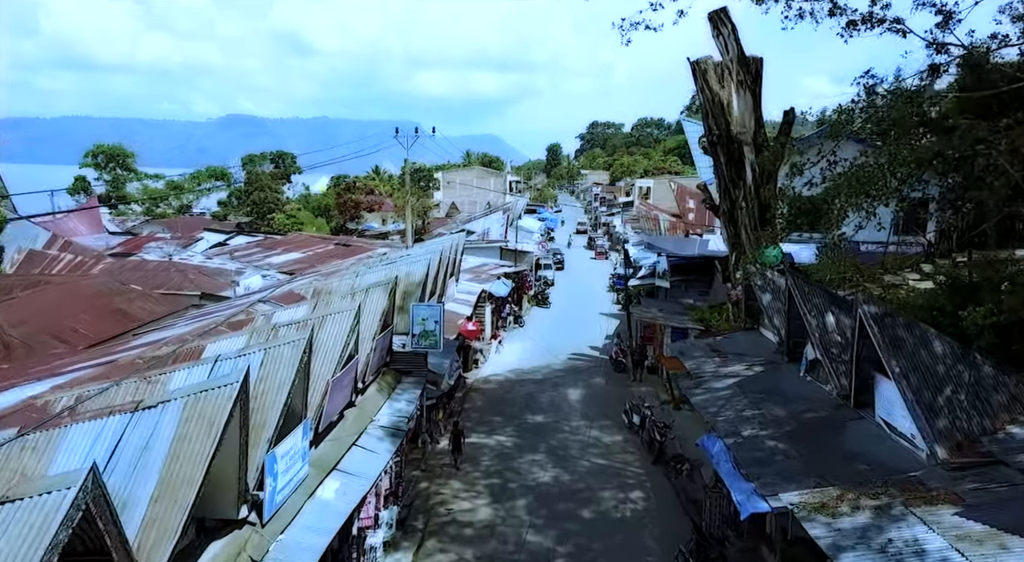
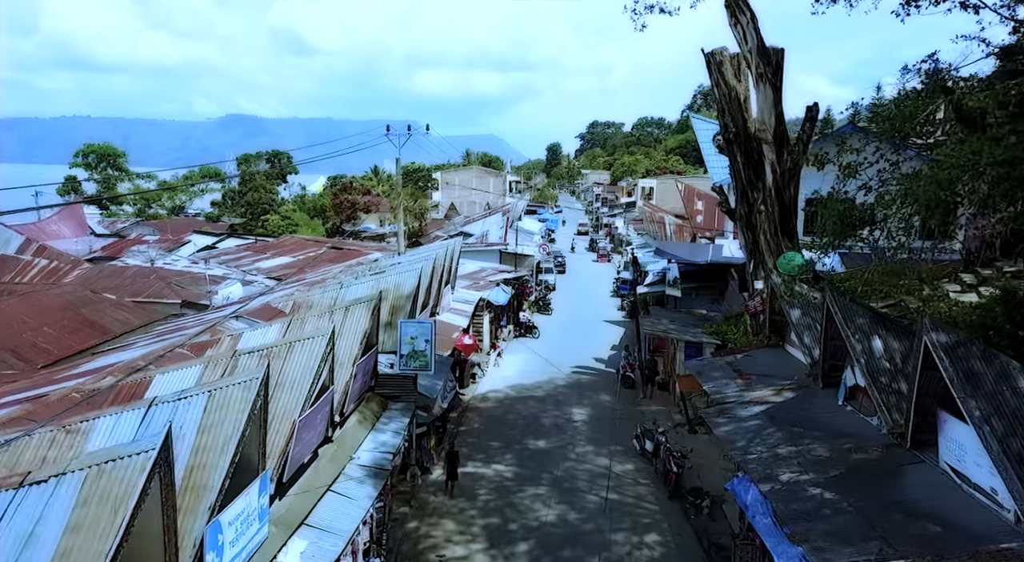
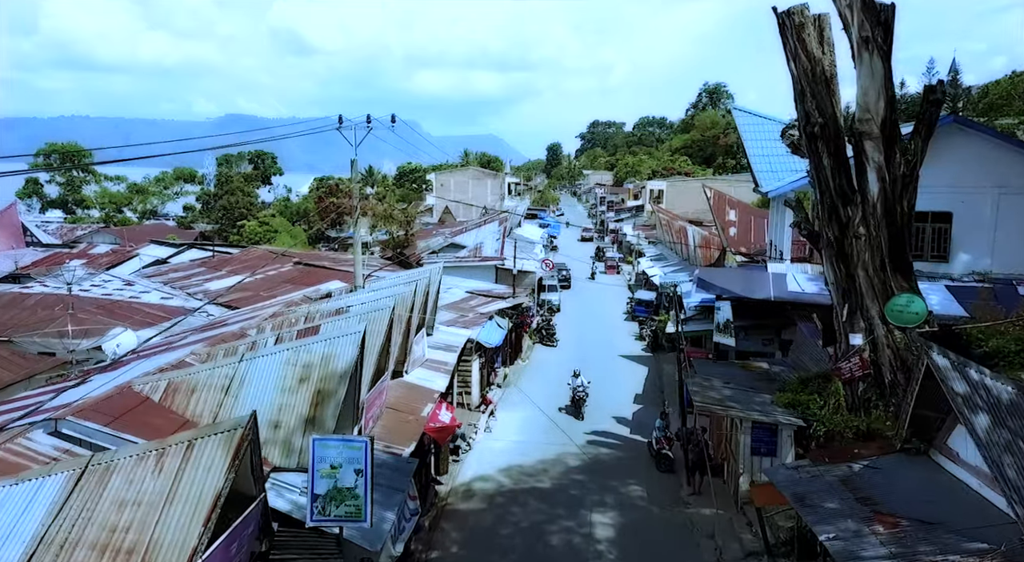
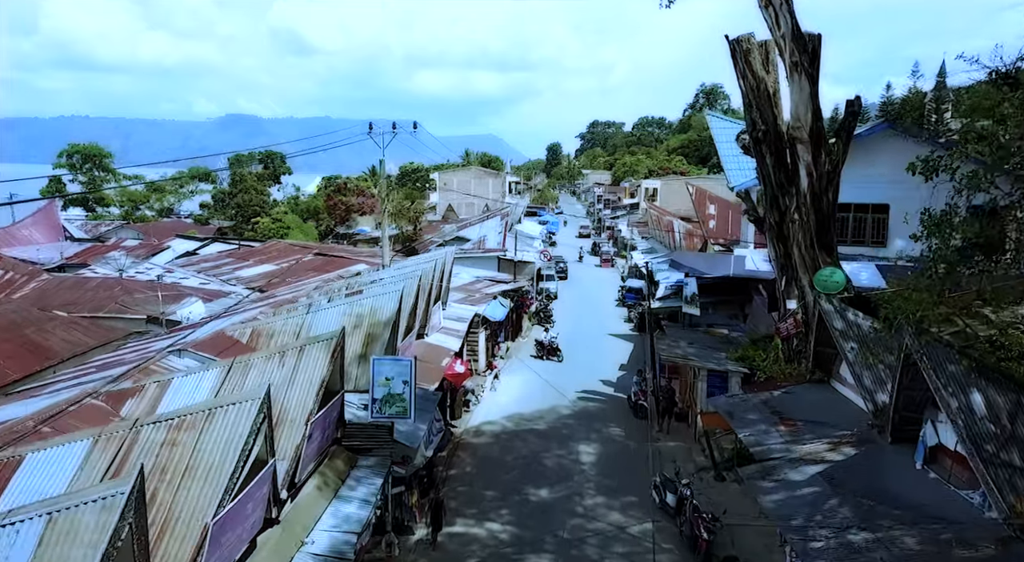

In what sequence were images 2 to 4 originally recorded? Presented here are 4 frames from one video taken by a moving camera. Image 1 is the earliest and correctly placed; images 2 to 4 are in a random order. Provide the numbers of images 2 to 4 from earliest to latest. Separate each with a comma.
2, 4, 3
